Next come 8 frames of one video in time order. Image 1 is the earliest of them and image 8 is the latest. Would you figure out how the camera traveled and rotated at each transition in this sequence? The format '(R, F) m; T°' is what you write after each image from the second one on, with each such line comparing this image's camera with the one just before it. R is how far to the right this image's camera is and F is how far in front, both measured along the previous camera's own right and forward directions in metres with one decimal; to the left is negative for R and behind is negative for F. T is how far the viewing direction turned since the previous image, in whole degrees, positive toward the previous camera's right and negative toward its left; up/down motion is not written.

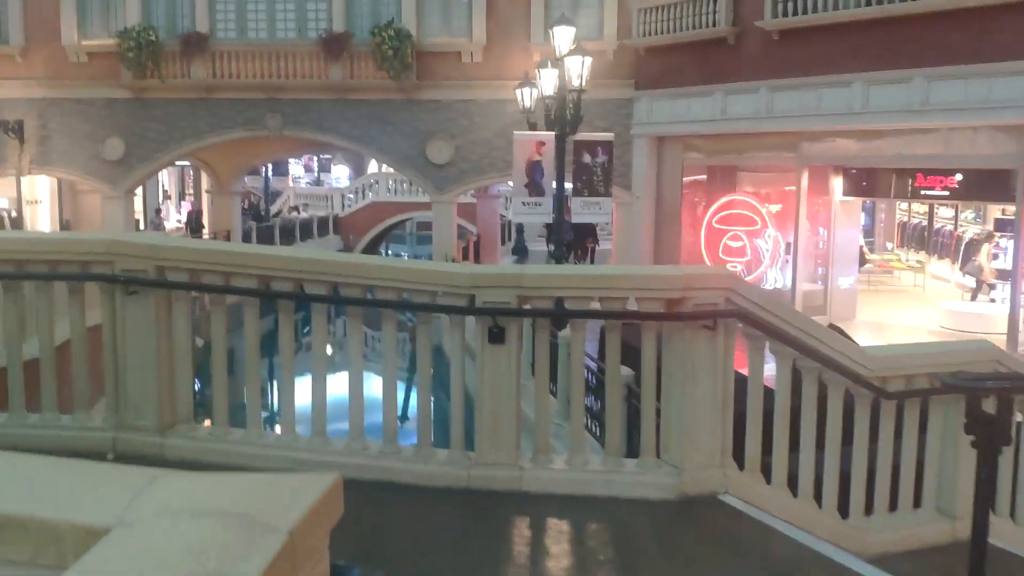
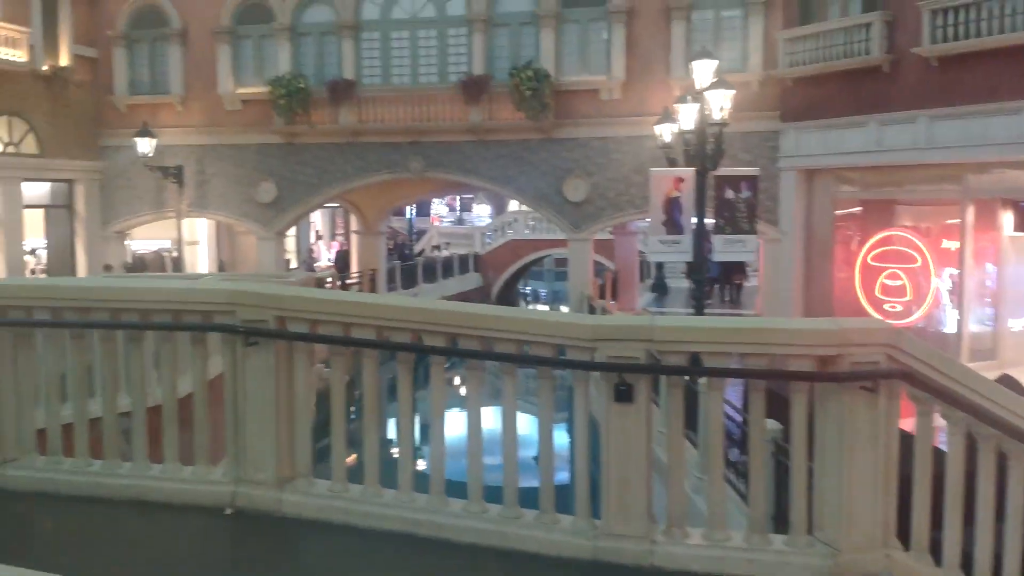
(0.0, +0.2) m; -9°
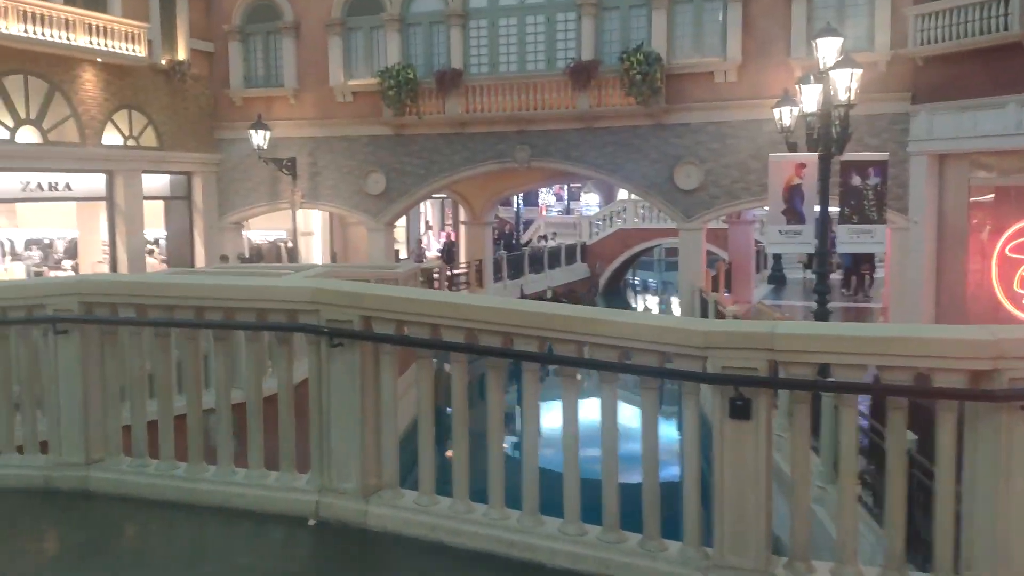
(0.0, +0.3) m; -7°
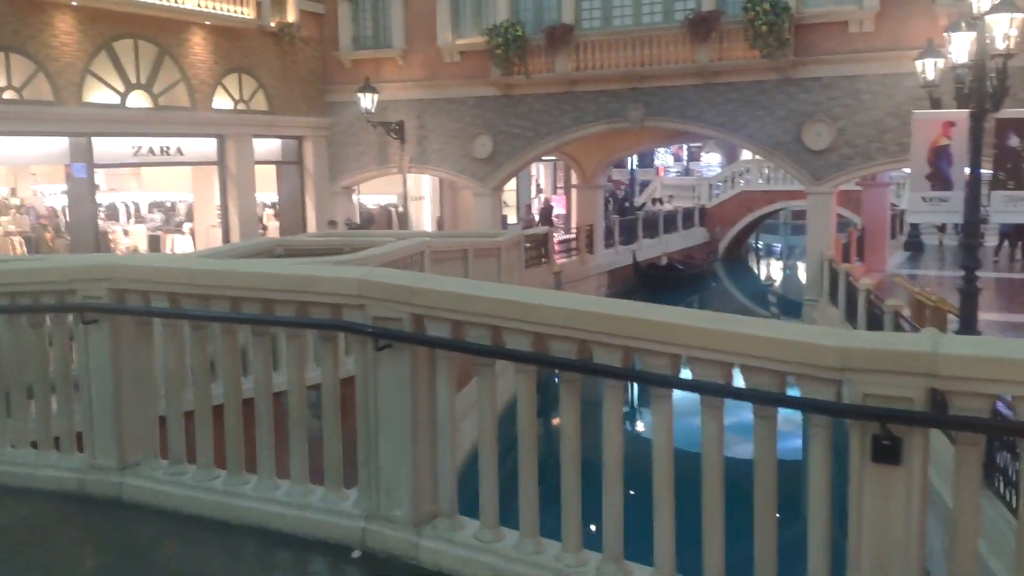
(+0.1, +0.6) m; -7°
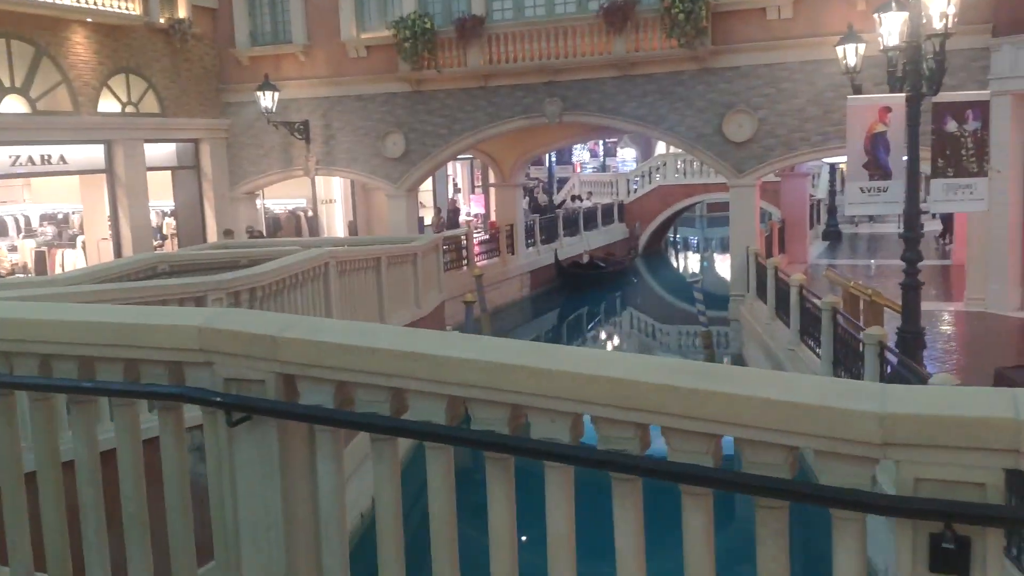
(0.0, +0.7) m; +5°
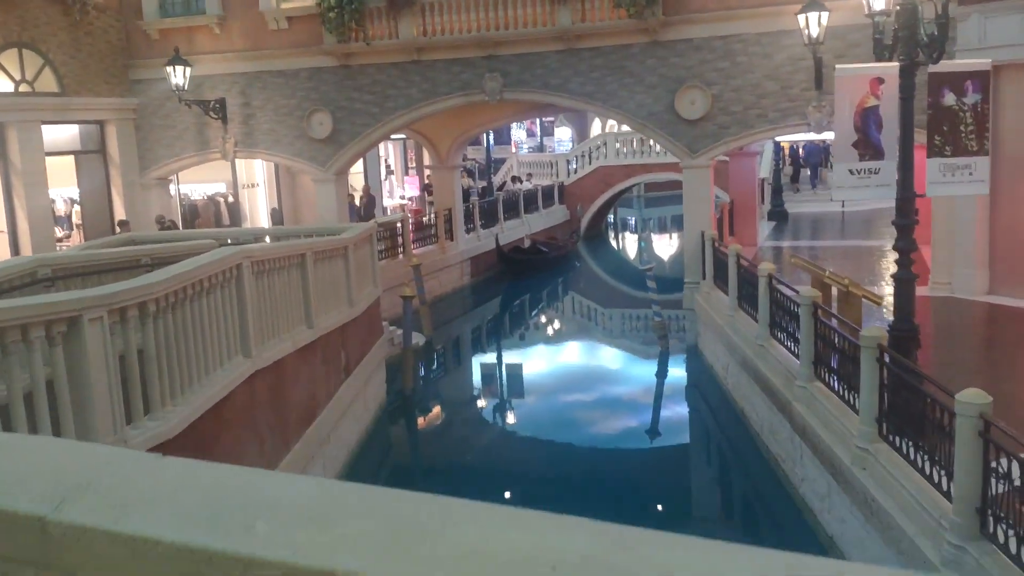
(-0.1, +1.0) m; +4°
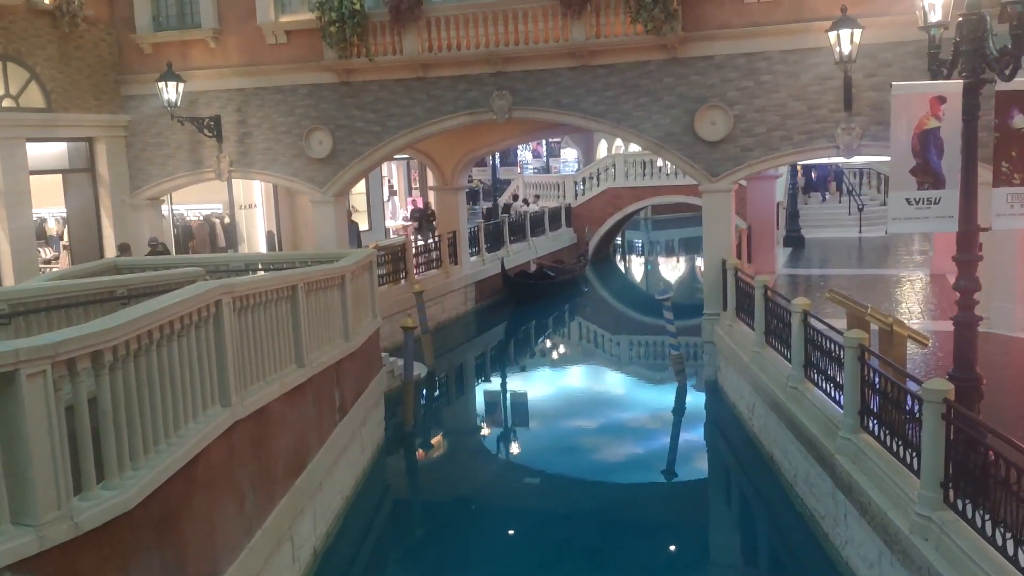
(-0.1, +0.7) m; 0°
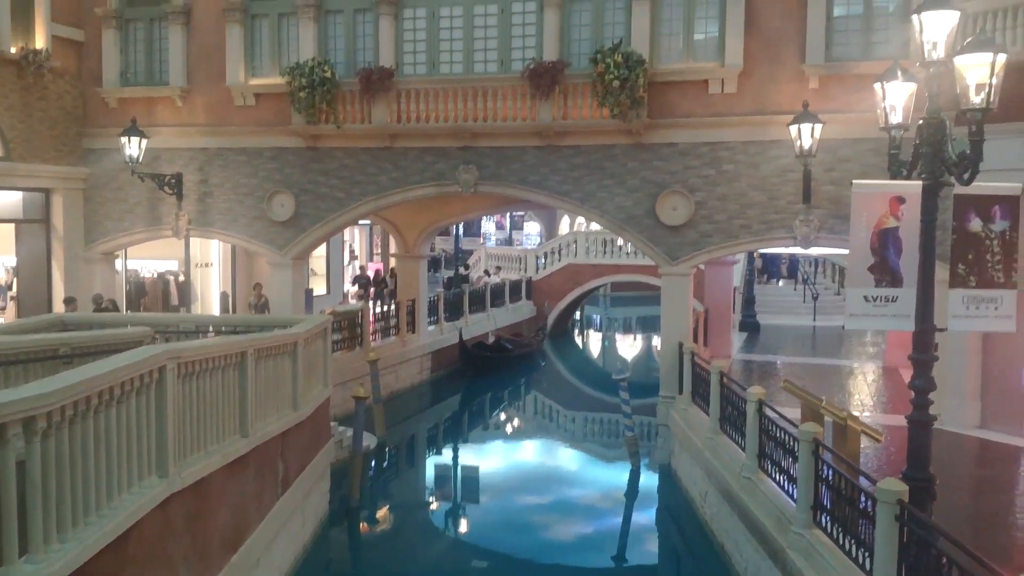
(0.0, +0.1) m; +2°
